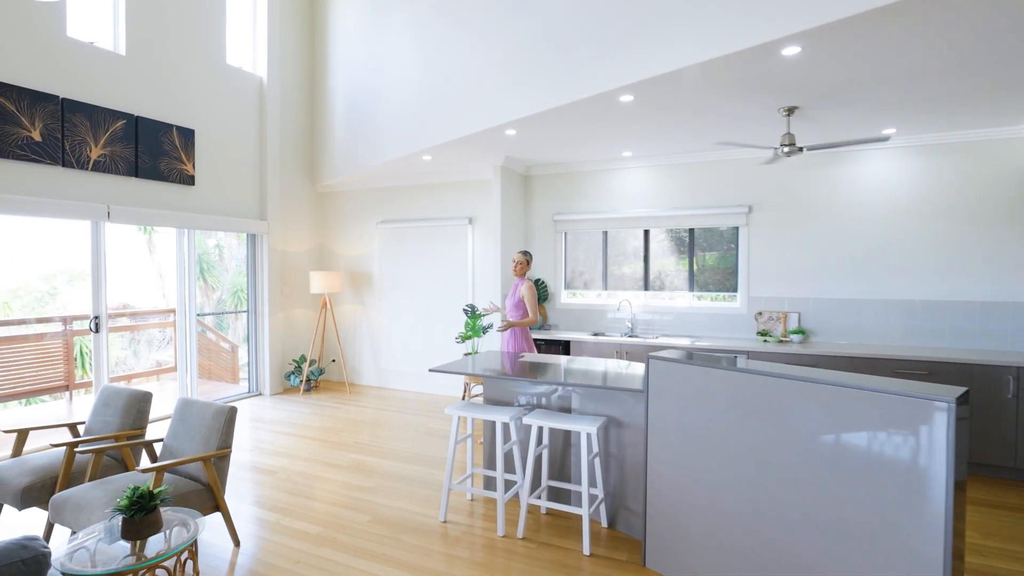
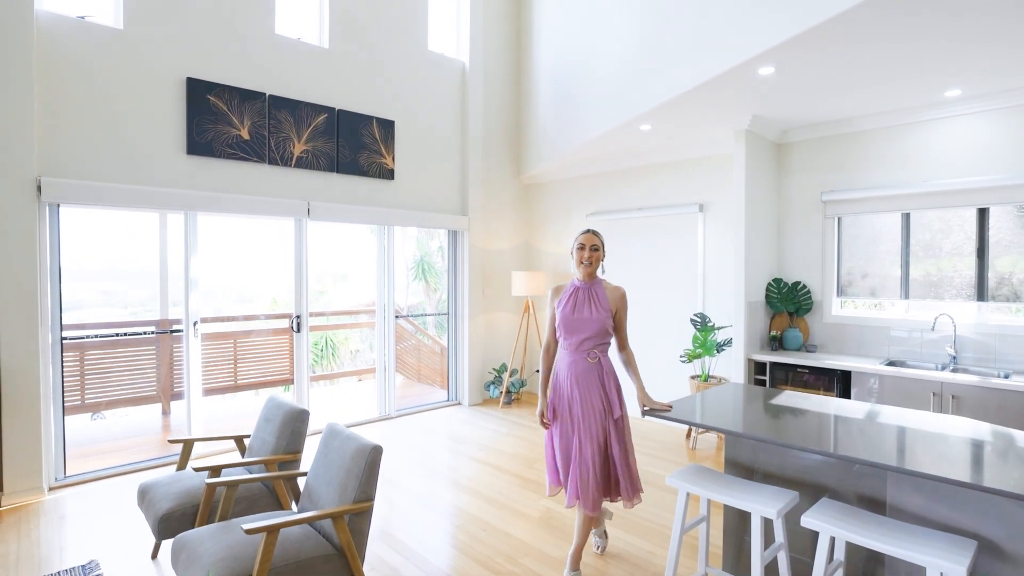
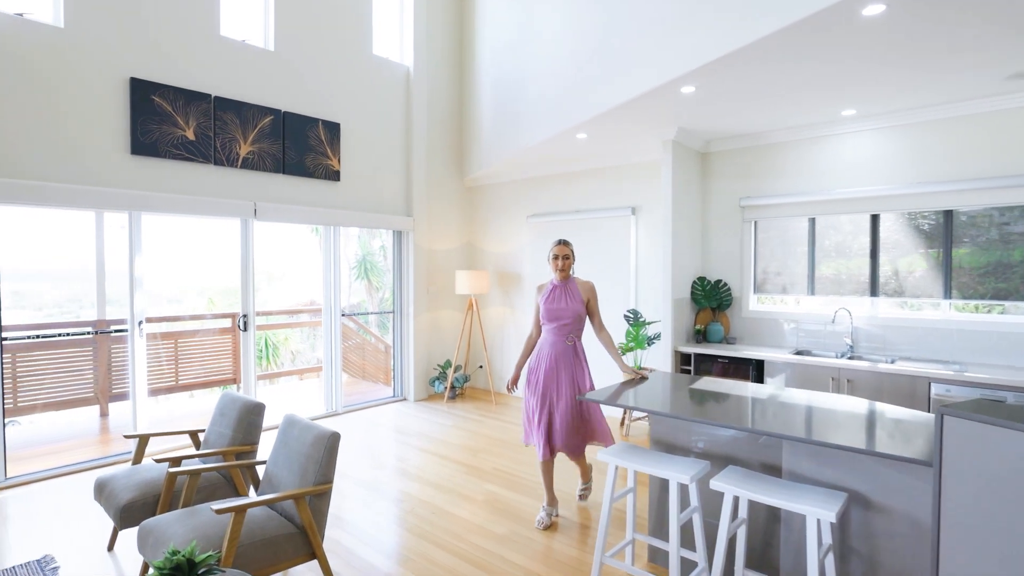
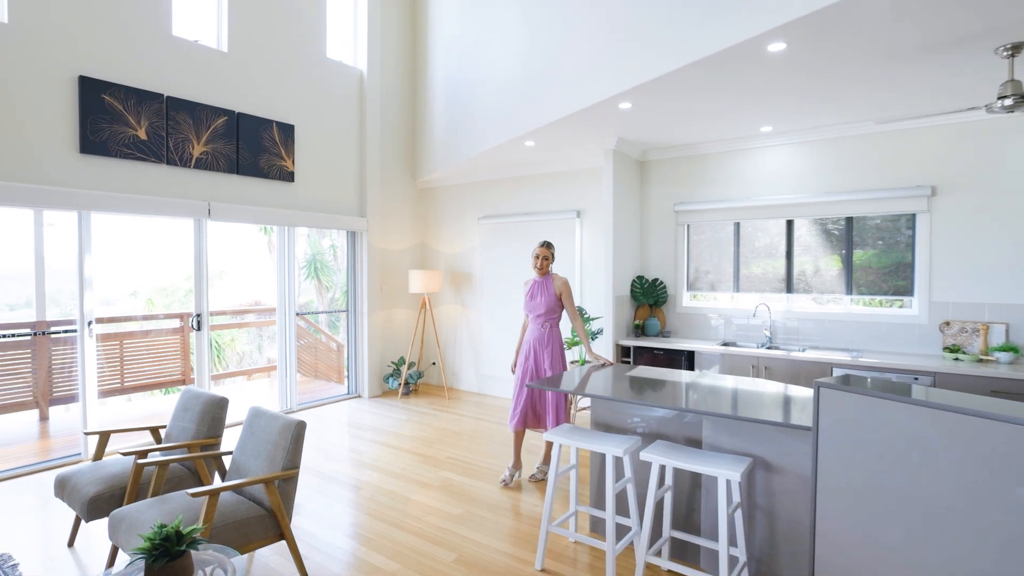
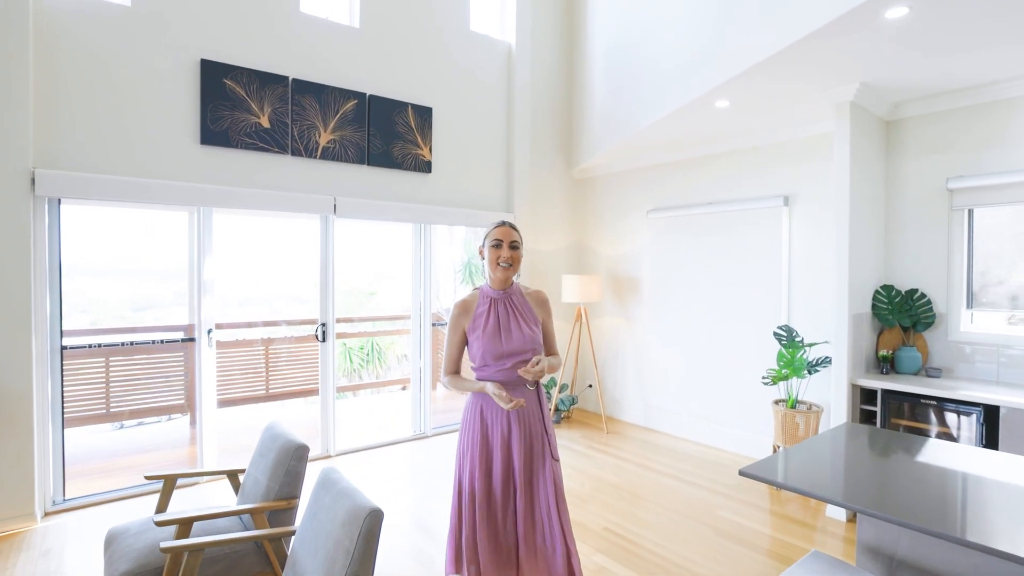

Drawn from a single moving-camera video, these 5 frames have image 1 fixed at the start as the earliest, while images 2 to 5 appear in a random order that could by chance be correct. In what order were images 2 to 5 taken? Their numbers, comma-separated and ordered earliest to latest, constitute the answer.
4, 3, 2, 5
